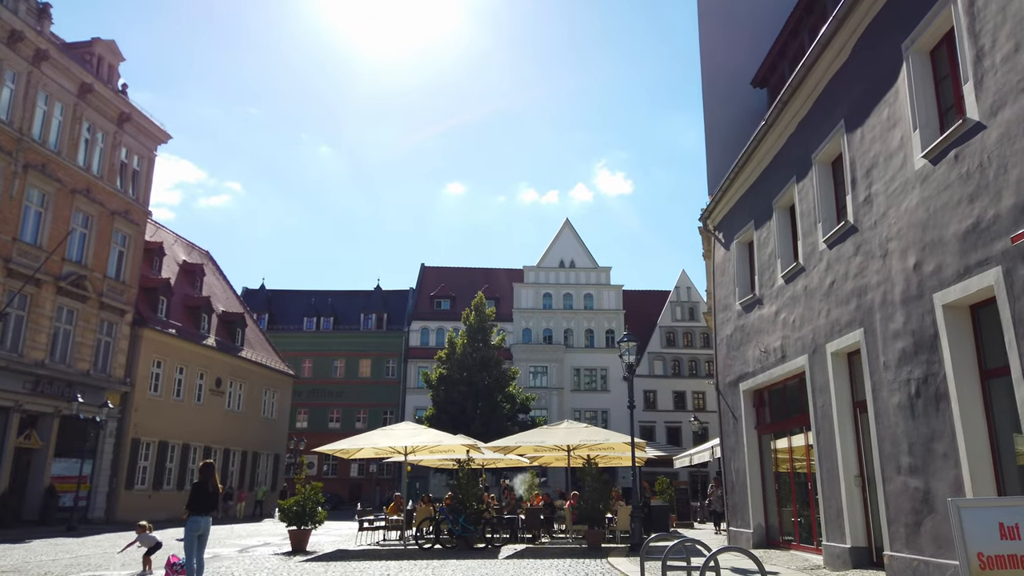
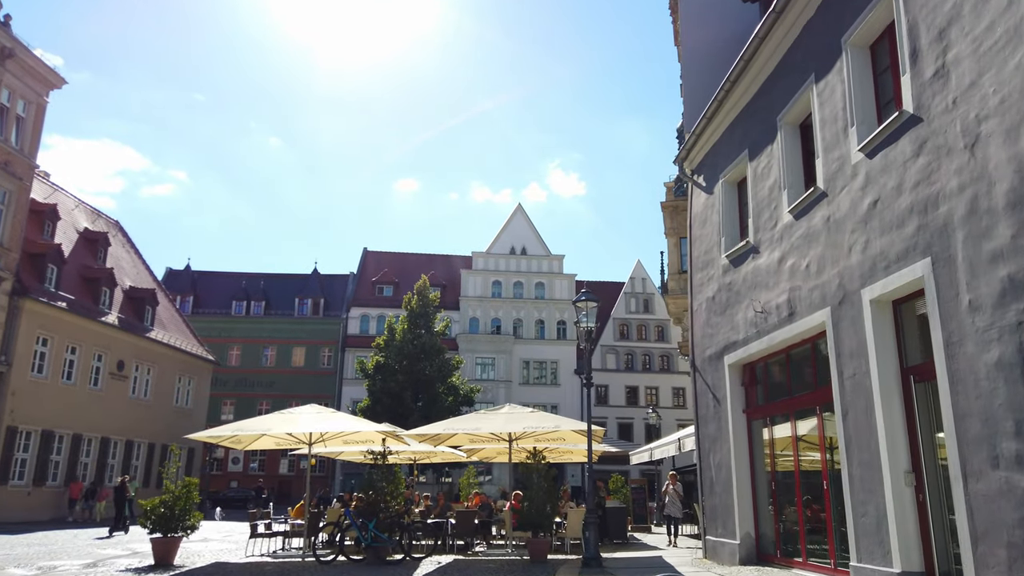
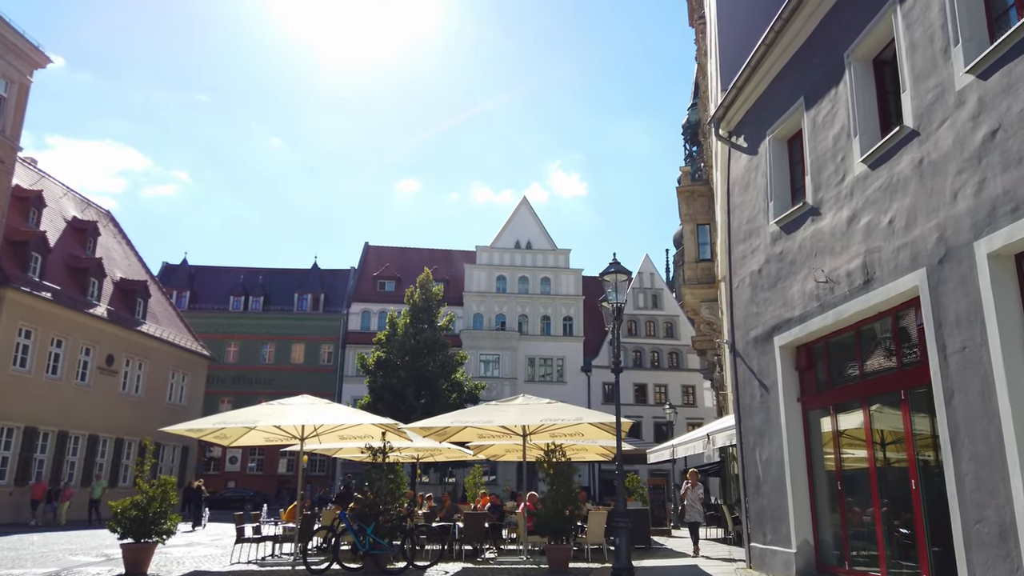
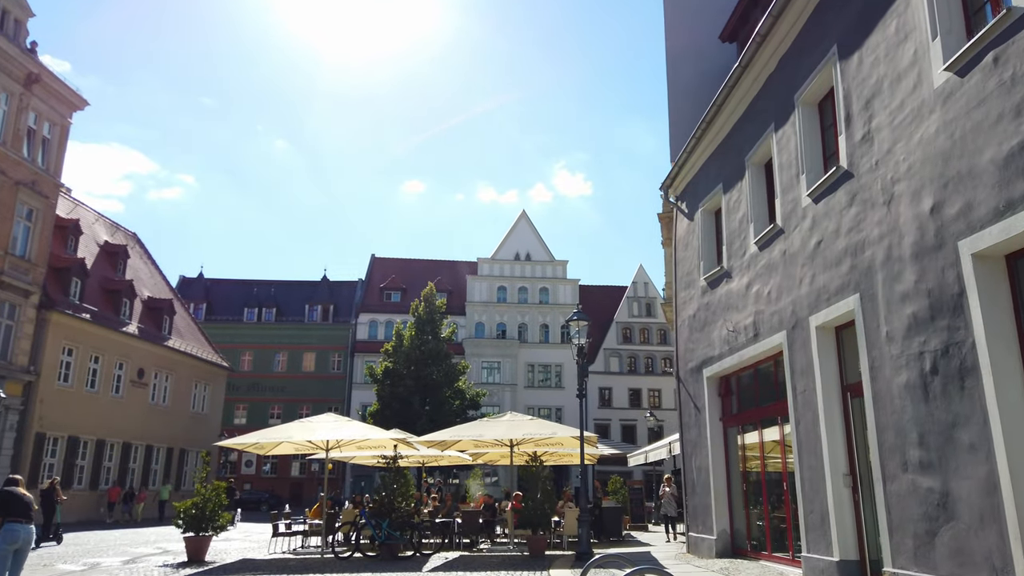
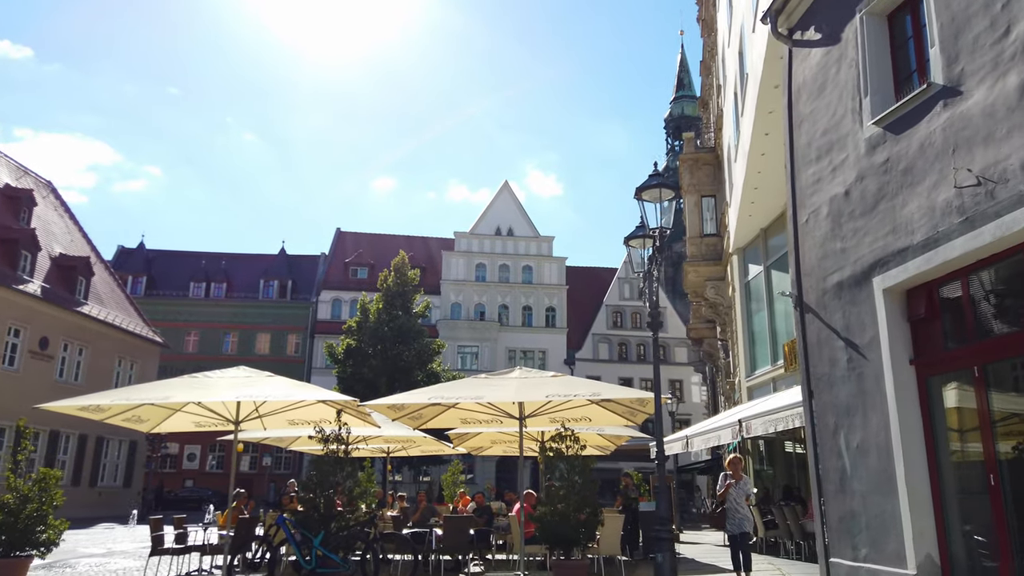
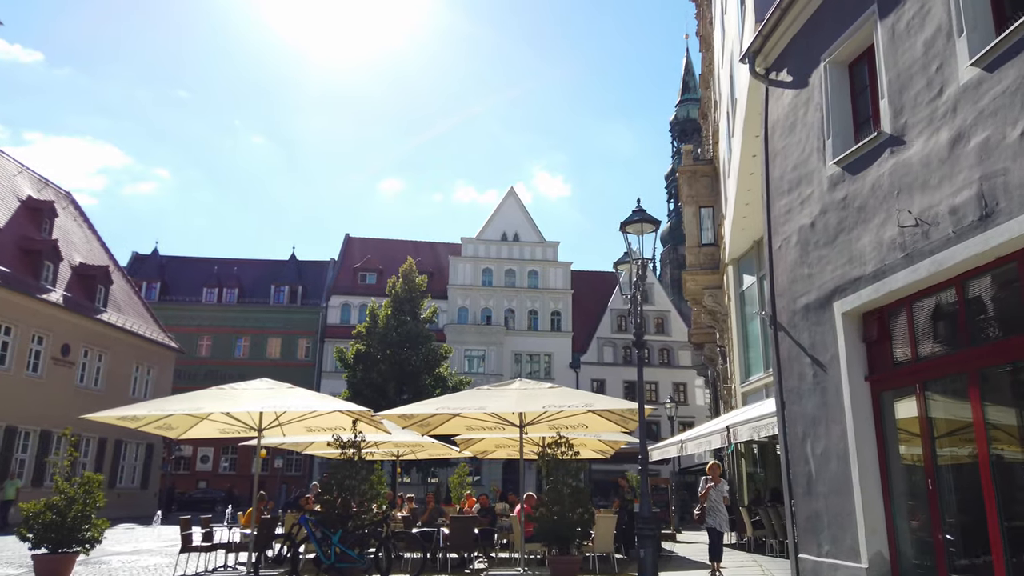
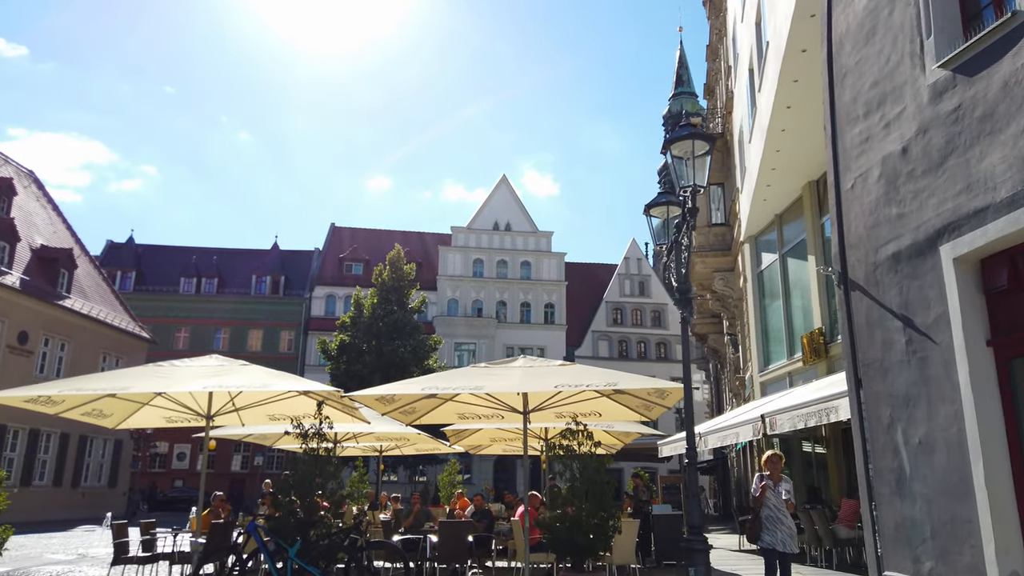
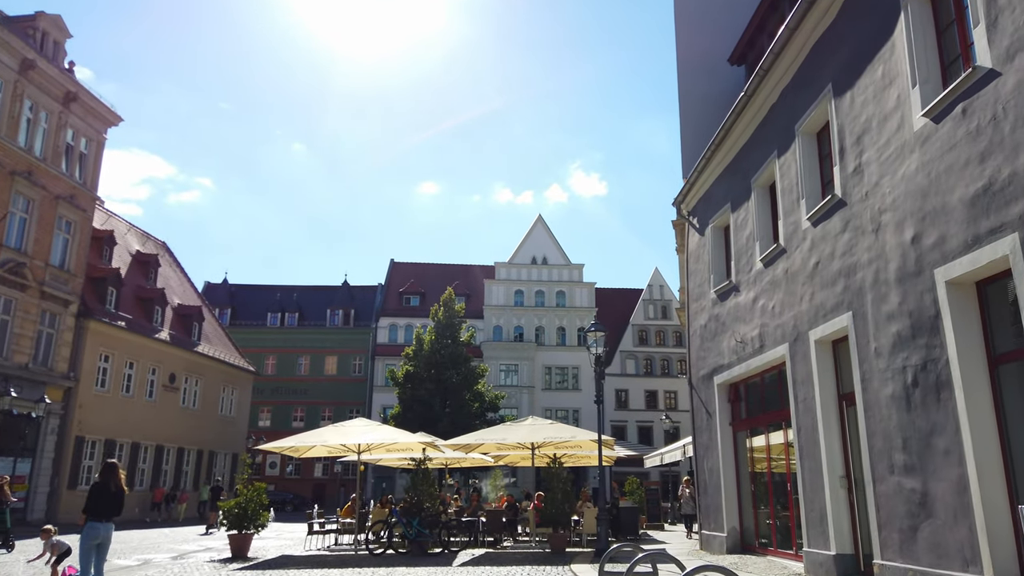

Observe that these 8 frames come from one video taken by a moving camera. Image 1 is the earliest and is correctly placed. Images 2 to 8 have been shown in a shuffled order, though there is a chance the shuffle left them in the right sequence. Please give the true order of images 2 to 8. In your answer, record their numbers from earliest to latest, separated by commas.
8, 4, 2, 3, 6, 5, 7
